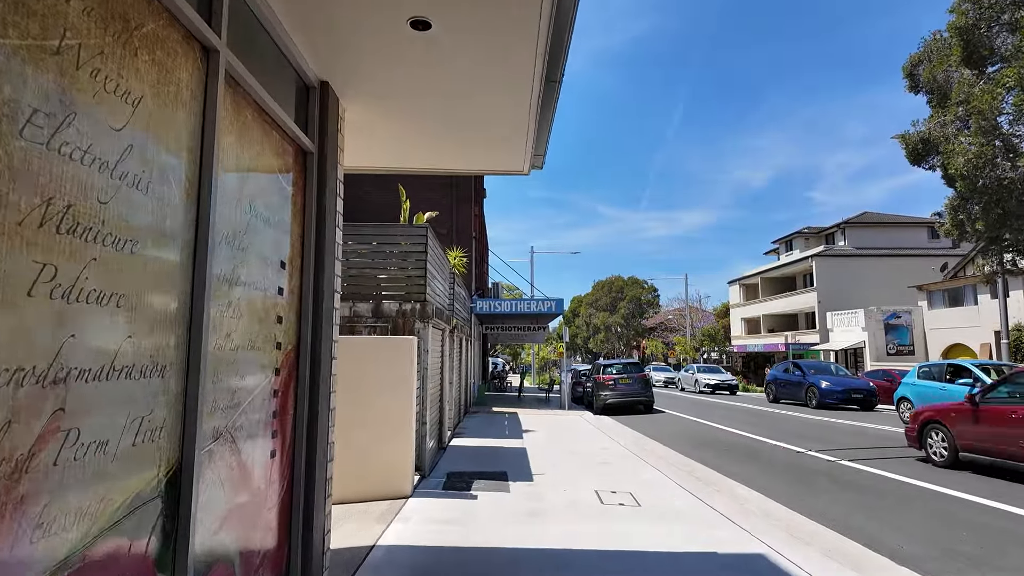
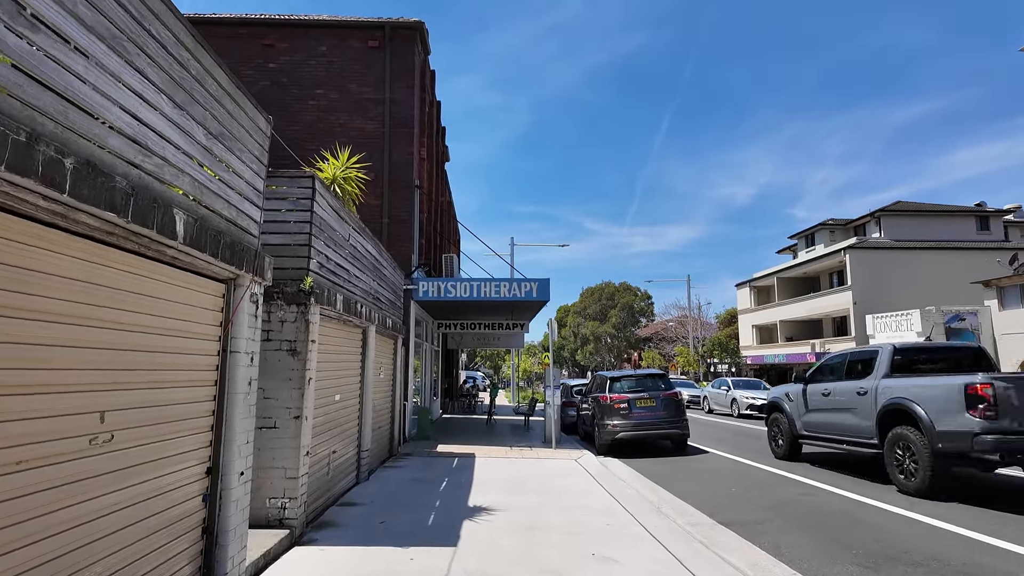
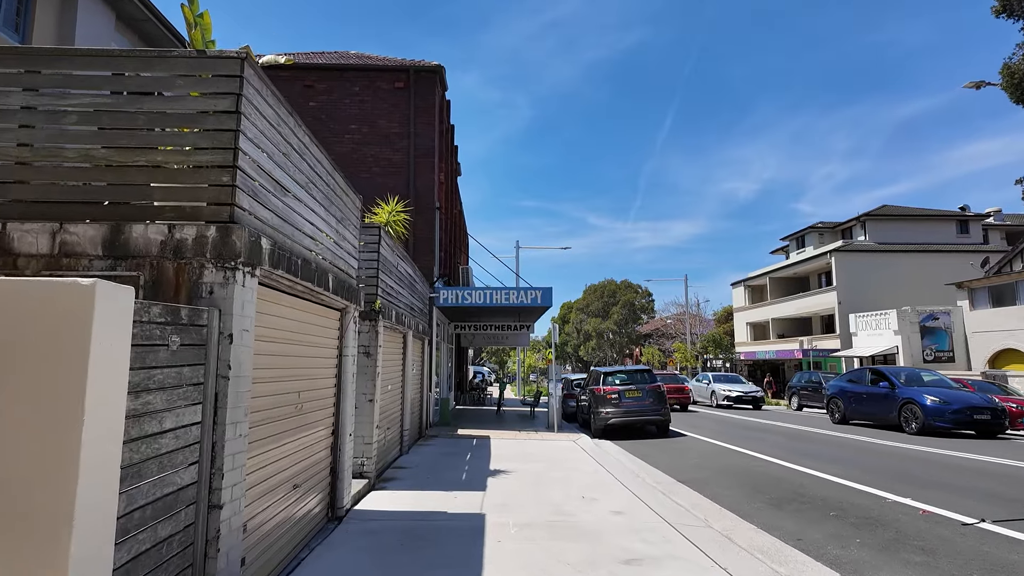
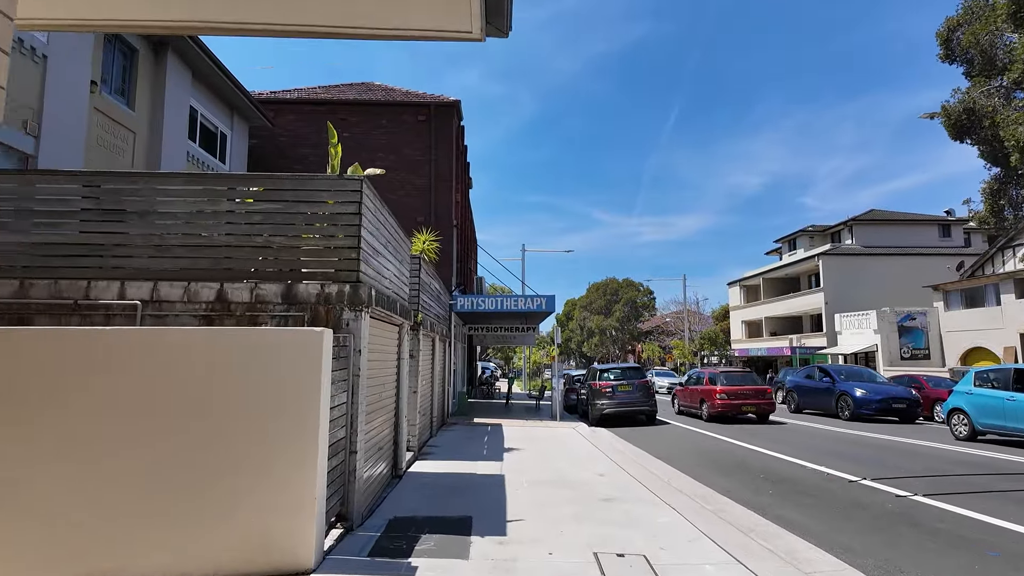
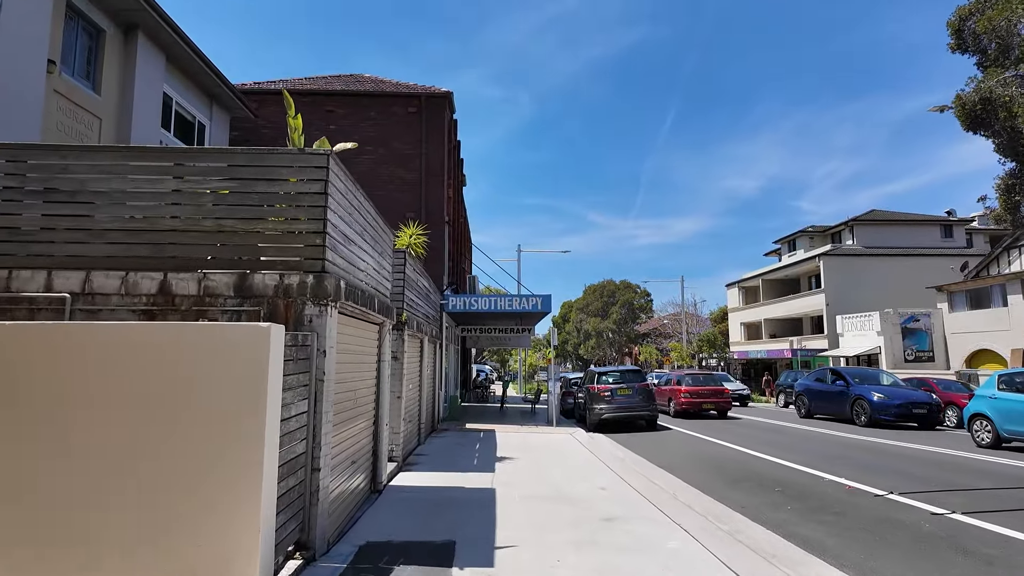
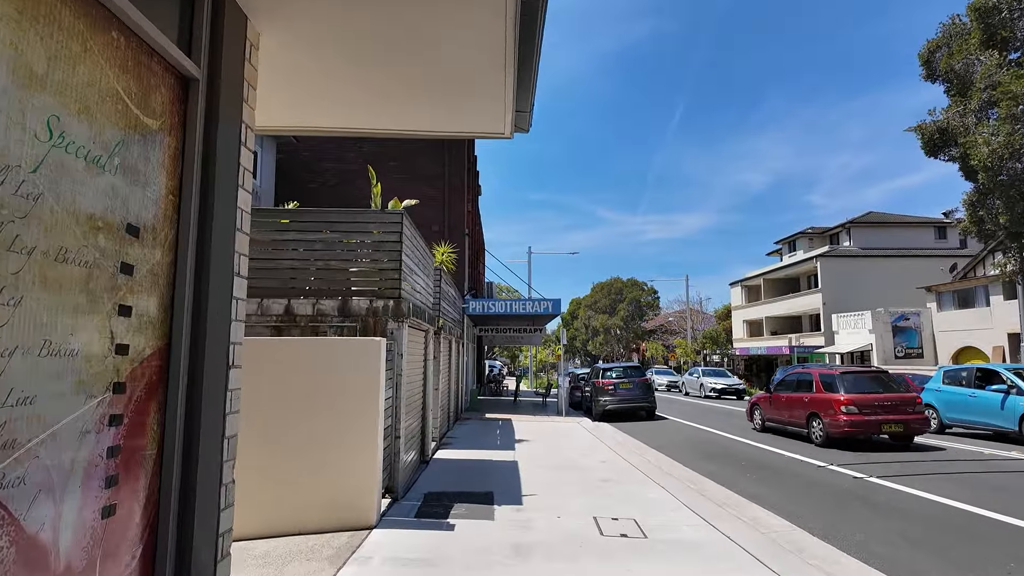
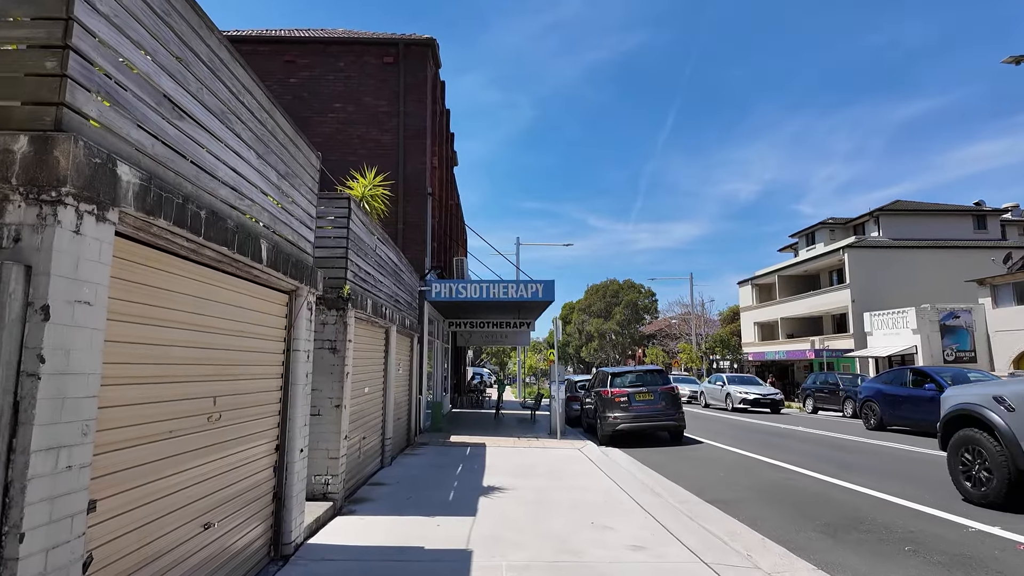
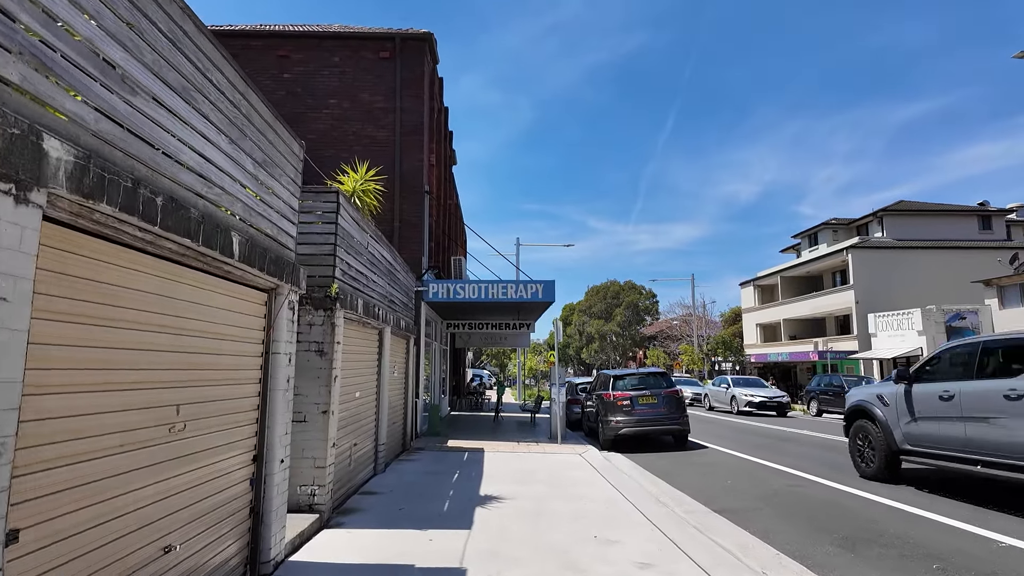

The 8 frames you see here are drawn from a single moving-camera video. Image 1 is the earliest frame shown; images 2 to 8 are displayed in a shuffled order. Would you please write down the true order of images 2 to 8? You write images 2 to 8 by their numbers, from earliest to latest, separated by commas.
6, 4, 5, 3, 7, 8, 2
